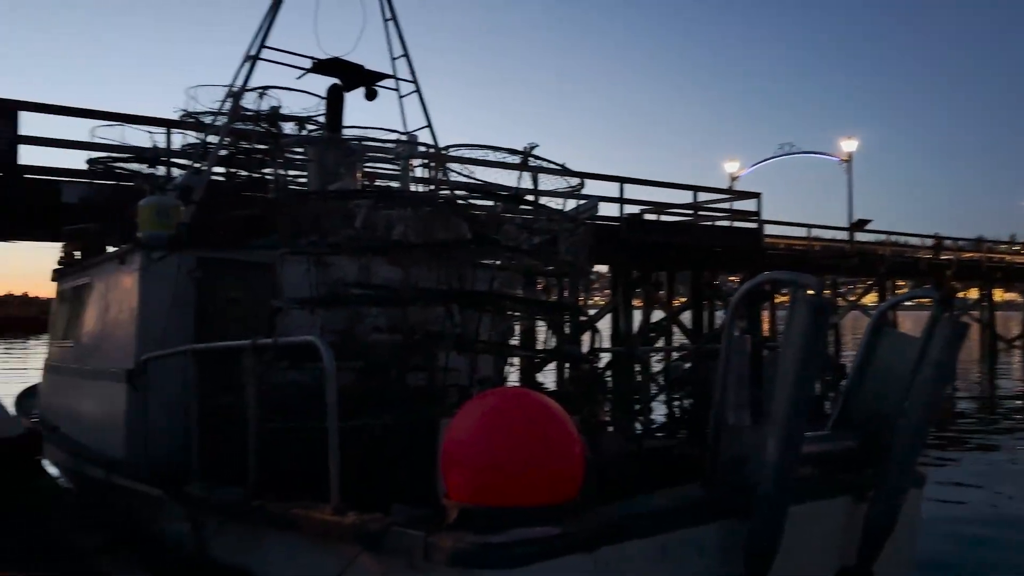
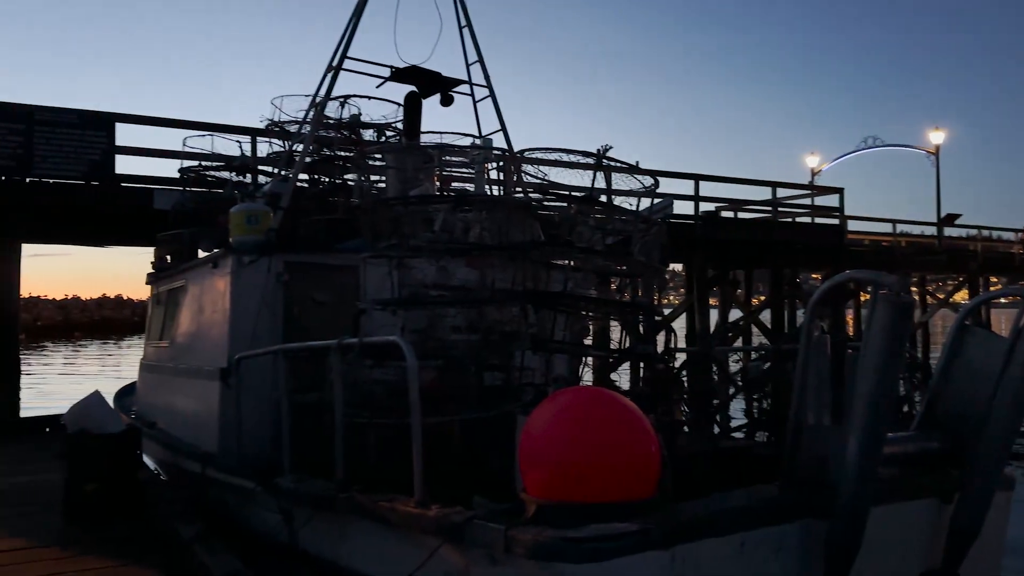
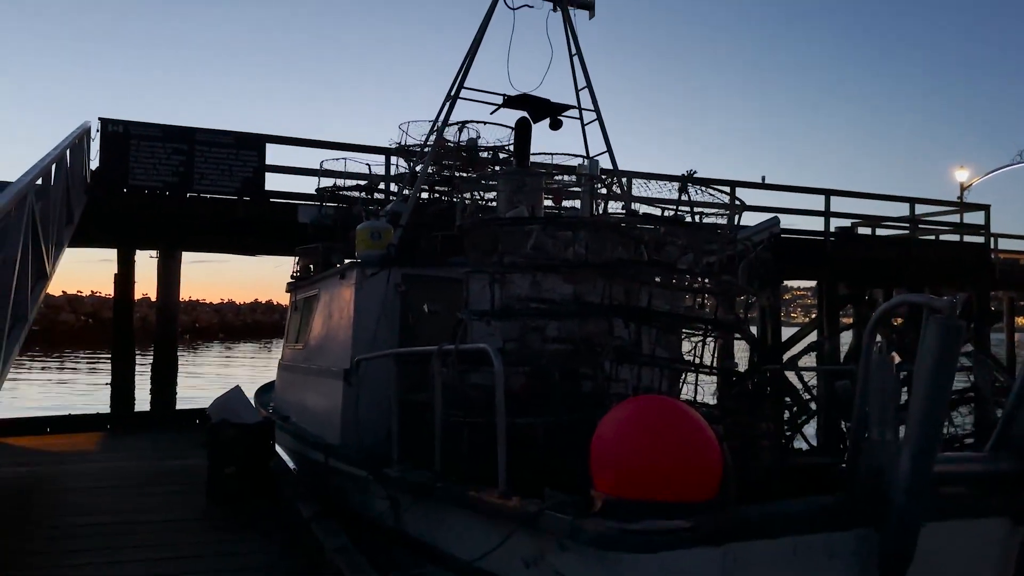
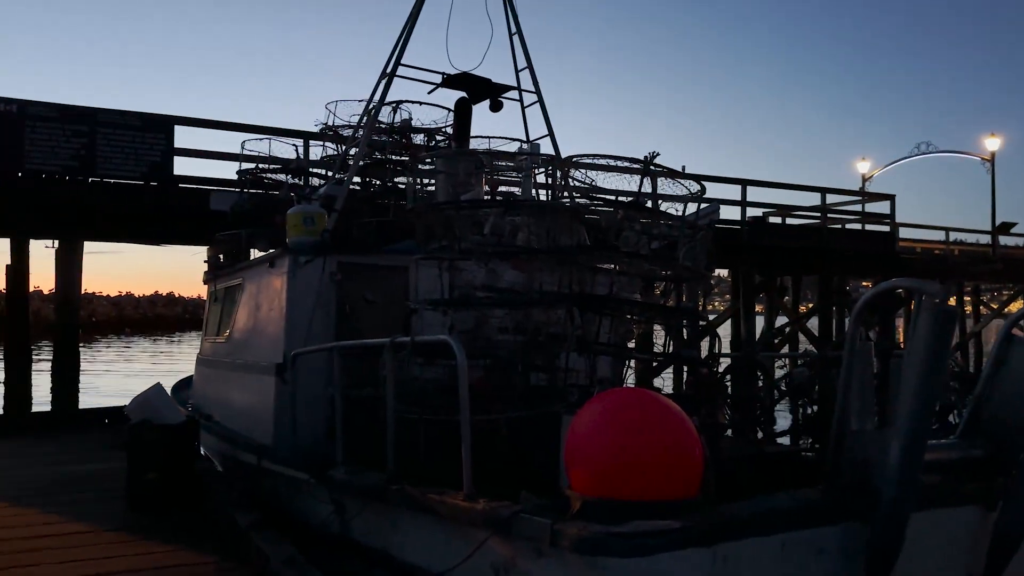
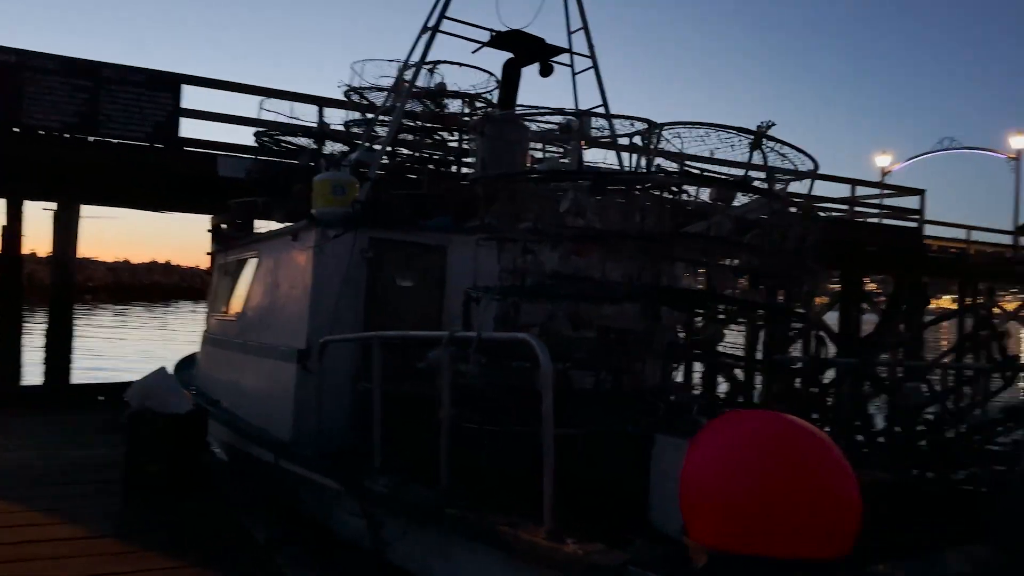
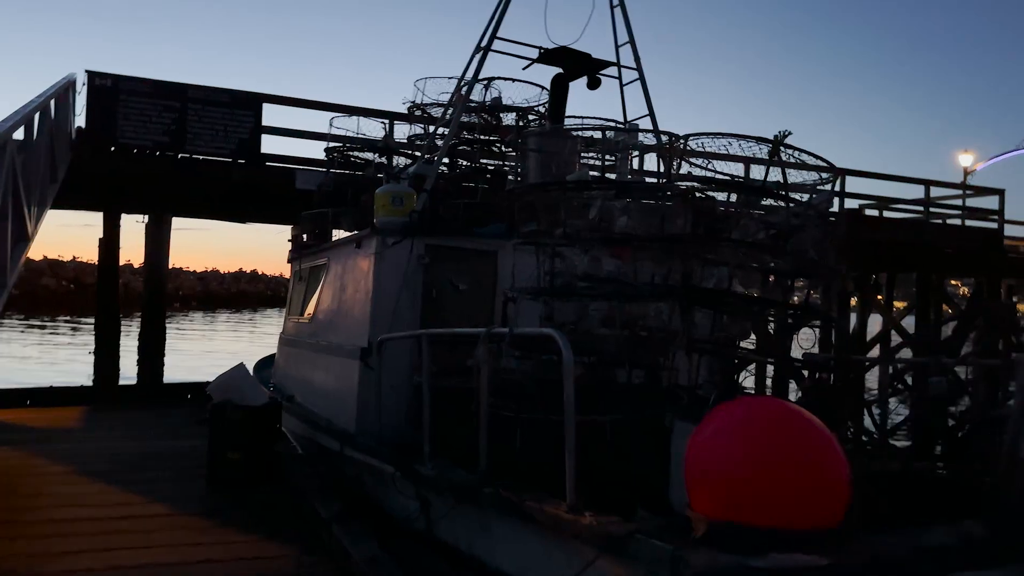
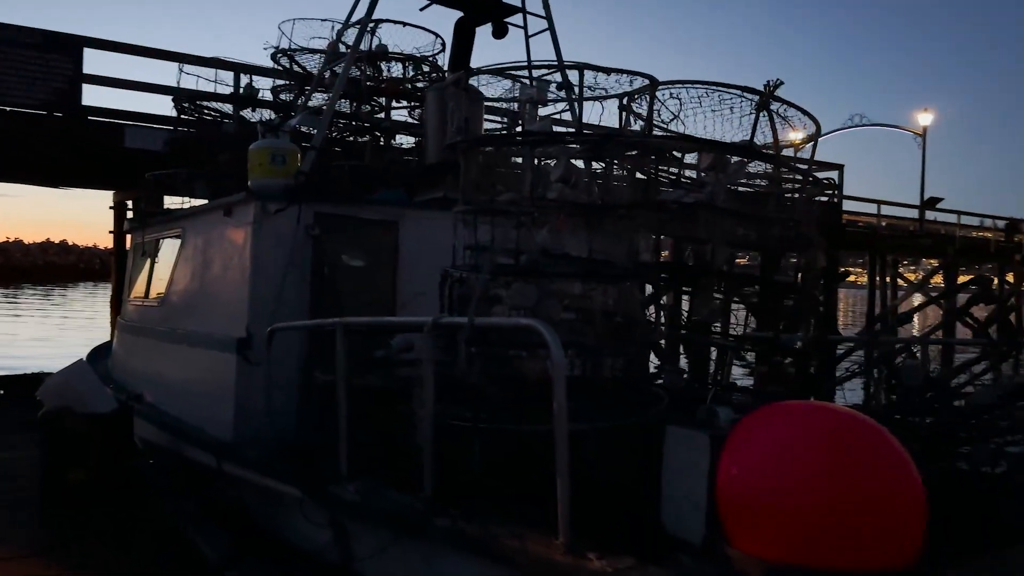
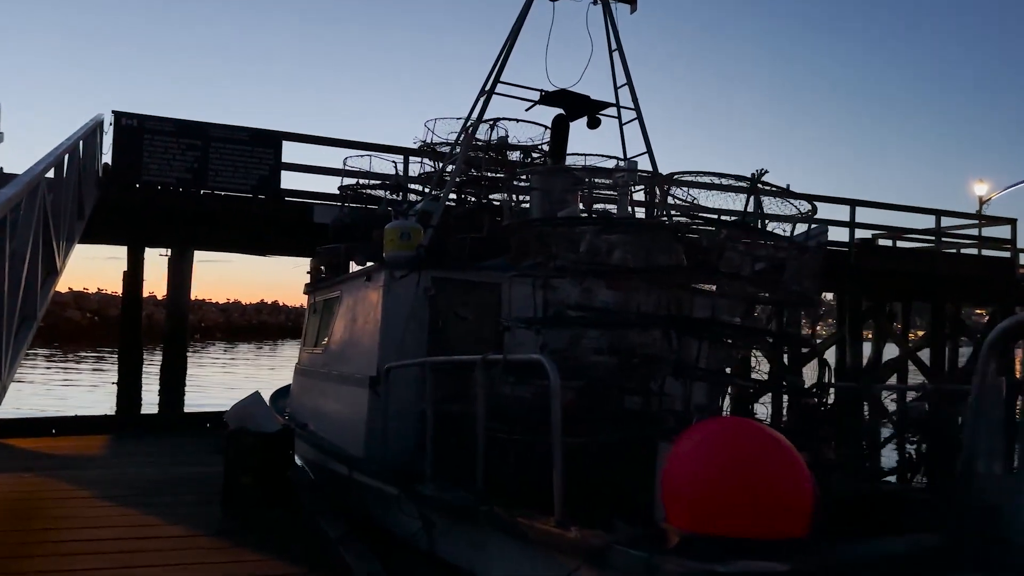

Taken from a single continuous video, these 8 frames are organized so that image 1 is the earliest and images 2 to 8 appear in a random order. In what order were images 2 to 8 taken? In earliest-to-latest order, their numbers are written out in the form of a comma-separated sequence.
2, 4, 3, 8, 6, 5, 7
